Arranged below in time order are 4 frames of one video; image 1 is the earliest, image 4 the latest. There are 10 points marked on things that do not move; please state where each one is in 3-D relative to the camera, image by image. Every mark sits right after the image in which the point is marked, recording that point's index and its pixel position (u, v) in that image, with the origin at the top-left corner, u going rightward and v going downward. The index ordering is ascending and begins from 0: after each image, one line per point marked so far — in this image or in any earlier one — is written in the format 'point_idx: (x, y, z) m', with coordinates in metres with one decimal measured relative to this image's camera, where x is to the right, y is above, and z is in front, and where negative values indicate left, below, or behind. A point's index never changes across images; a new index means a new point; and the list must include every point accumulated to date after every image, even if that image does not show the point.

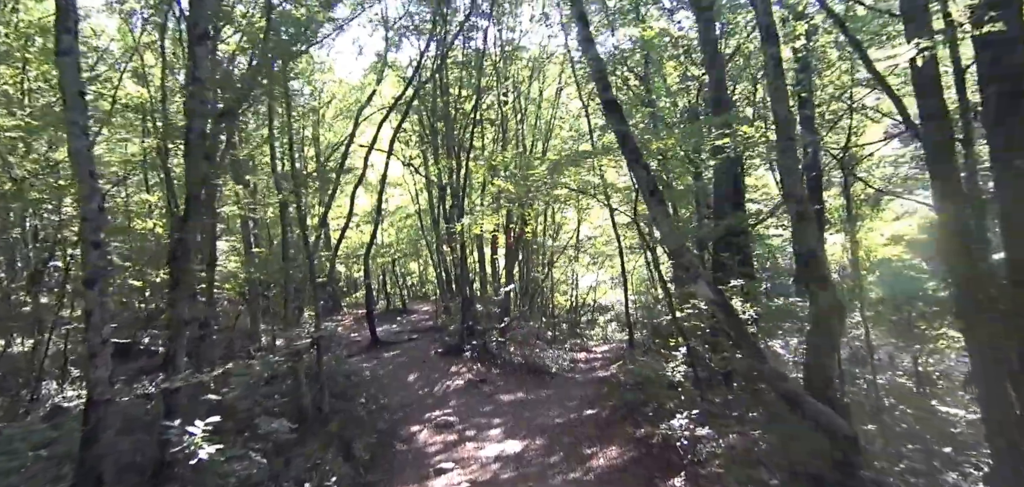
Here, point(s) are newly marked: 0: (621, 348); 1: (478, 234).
0: (+2.5, -2.5, +14.9) m
1: (-0.9, +0.2, +15.9) m
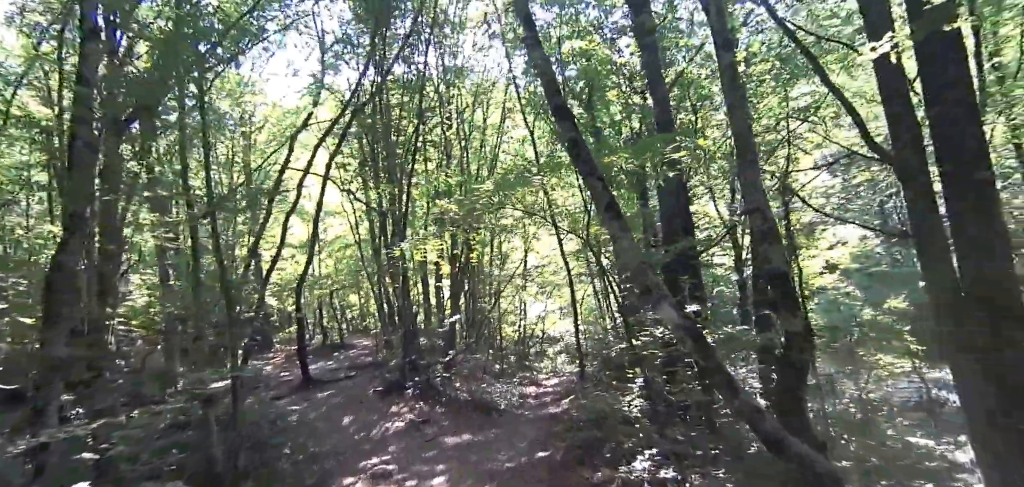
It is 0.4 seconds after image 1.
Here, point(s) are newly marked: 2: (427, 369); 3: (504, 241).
0: (+1.3, -3.1, +14.5) m
1: (-2.2, -0.5, +15.3) m
2: (-1.8, -2.7, +13.3) m
3: (-0.2, 0.0, +16.5) m
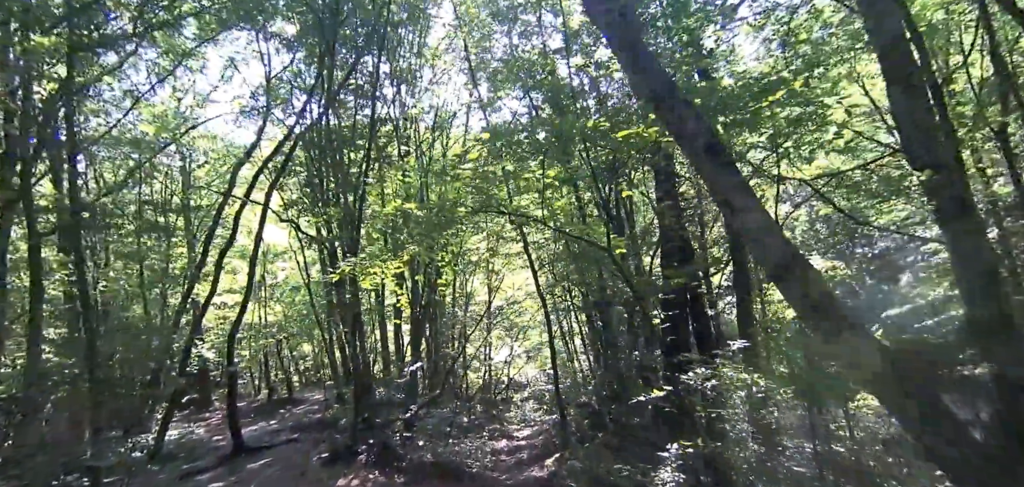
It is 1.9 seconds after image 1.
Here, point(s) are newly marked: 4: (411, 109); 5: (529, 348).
0: (+0.7, -3.9, +13.1) m
1: (-2.9, -1.4, +13.8) m
2: (-2.4, -3.4, +11.7) m
3: (-1.0, -0.9, +15.2) m
4: (-2.6, +3.4, +16.2) m
5: (+0.5, -3.2, +19.3) m
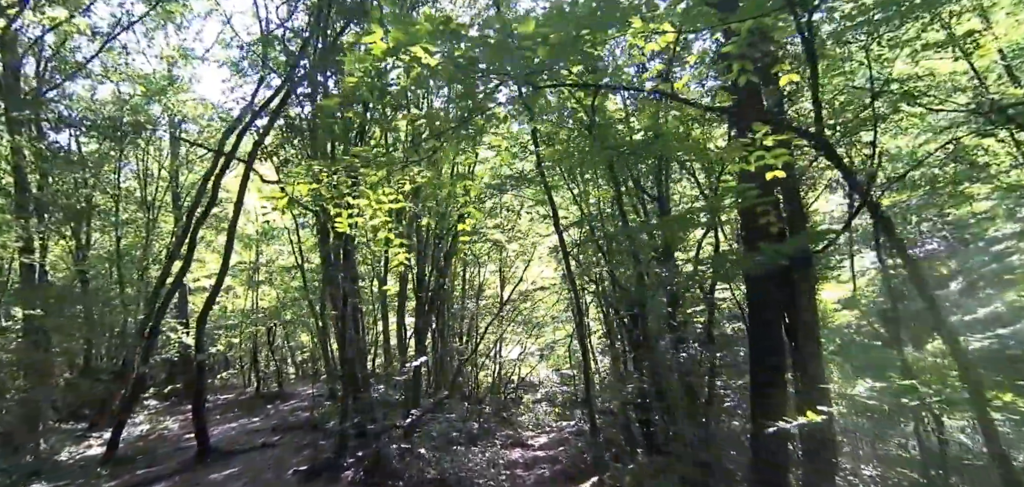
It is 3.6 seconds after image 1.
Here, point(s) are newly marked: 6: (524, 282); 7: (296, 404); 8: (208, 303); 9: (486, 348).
0: (+0.9, -3.6, +11.5) m
1: (-2.6, -1.0, +12.3) m
2: (-2.1, -3.0, +10.2) m
3: (-0.7, -0.6, +13.6) m
4: (-2.1, +3.8, +14.7) m
5: (+0.9, -2.9, +17.8) m
6: (+0.4, -1.0, +16.7) m
7: (-6.1, -4.5, +18.0) m
8: (-6.0, -1.2, +12.7) m
9: (-0.7, -2.8, +17.3) m
